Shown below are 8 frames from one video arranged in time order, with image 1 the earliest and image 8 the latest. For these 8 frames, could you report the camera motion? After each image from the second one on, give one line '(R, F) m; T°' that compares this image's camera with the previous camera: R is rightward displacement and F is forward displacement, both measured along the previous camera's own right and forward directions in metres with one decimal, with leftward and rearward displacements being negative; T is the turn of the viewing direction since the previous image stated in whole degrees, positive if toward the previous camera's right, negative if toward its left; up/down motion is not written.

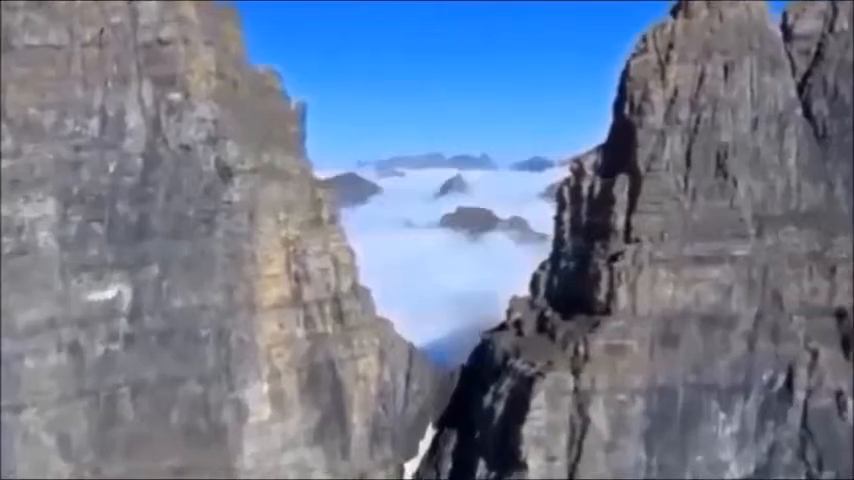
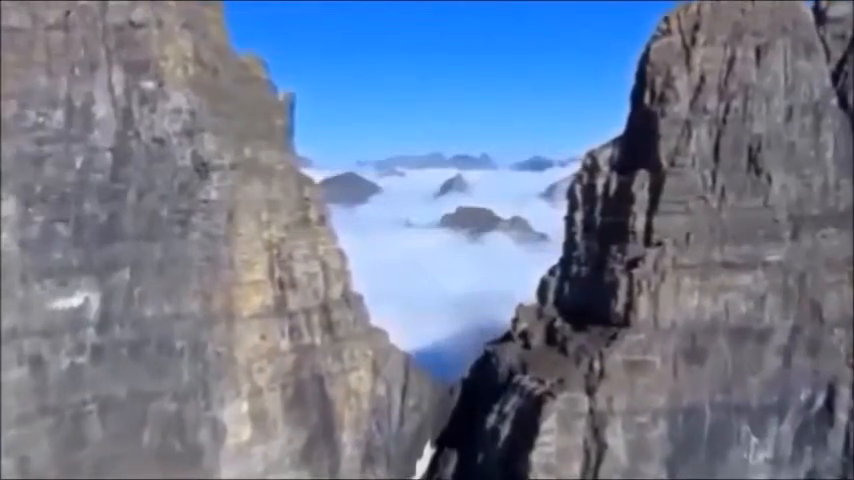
(0.0, +1.1) m; 0°
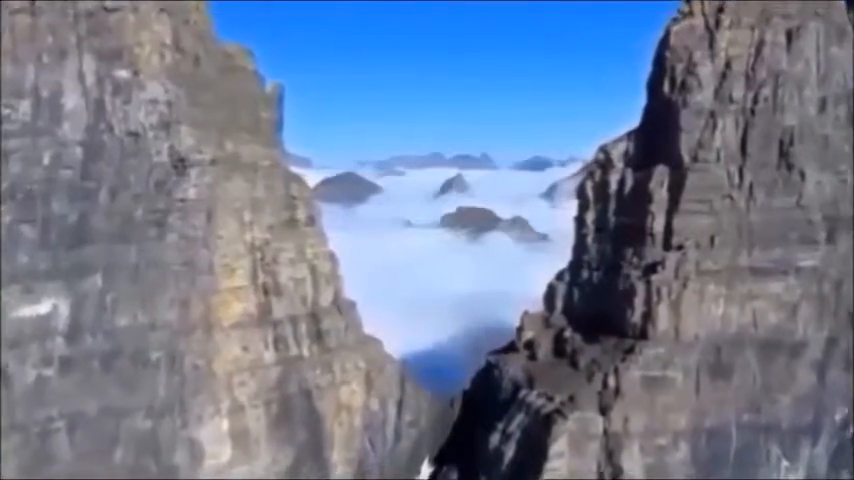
(0.0, +0.8) m; 0°
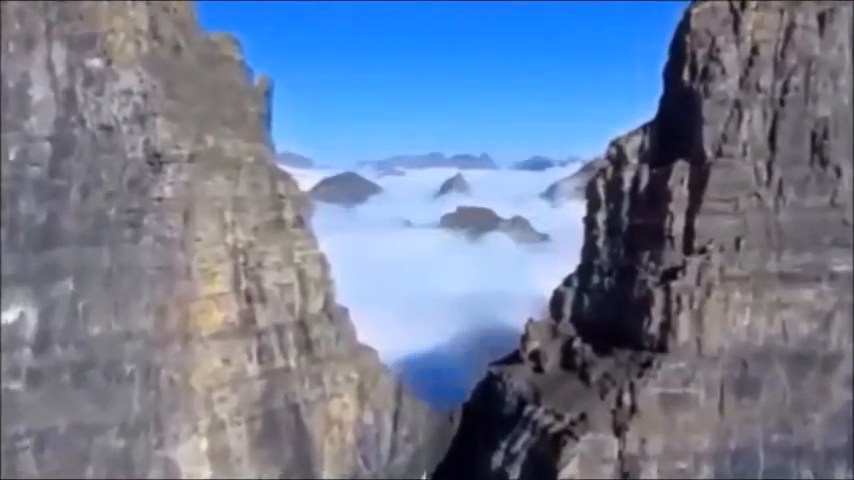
(0.0, +0.7) m; 0°
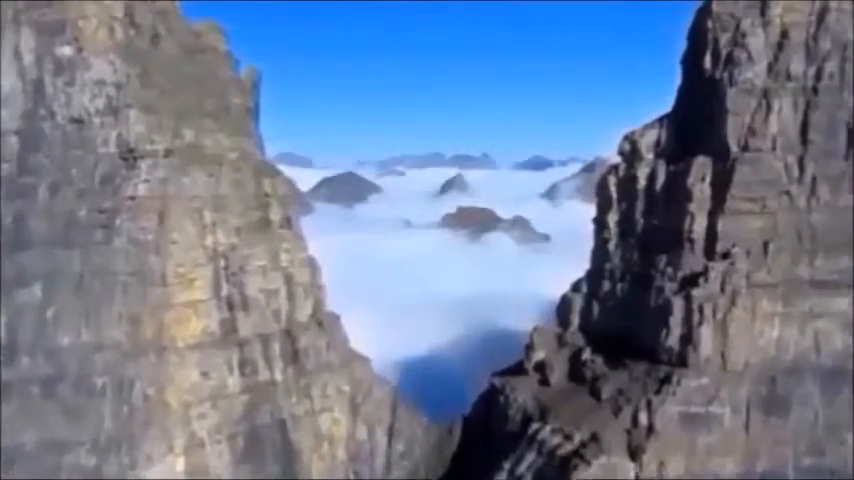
(0.0, +0.7) m; 0°
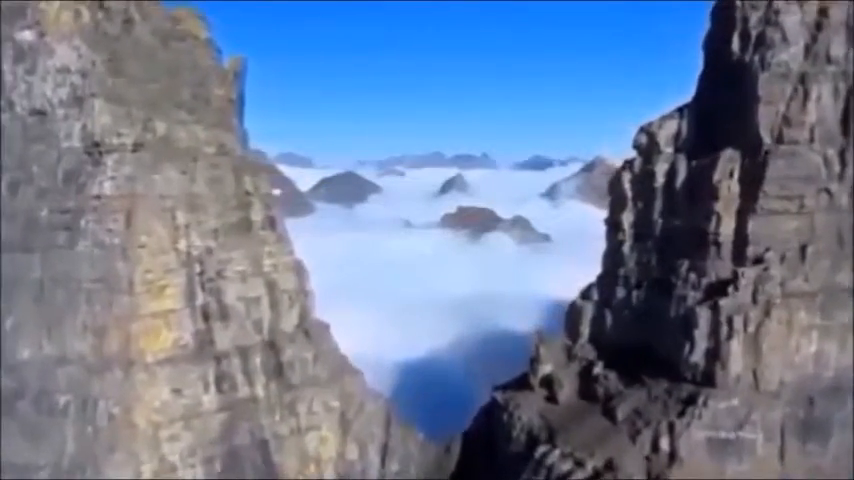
(0.0, +0.7) m; 0°
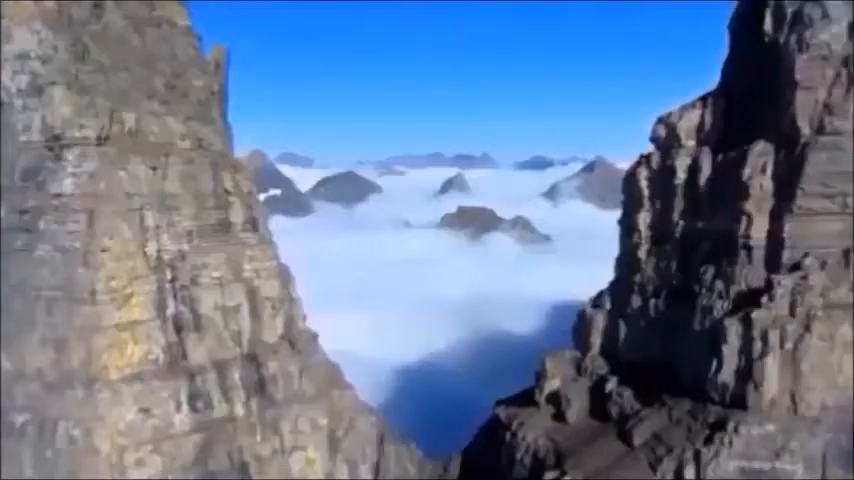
(0.0, +0.7) m; 0°
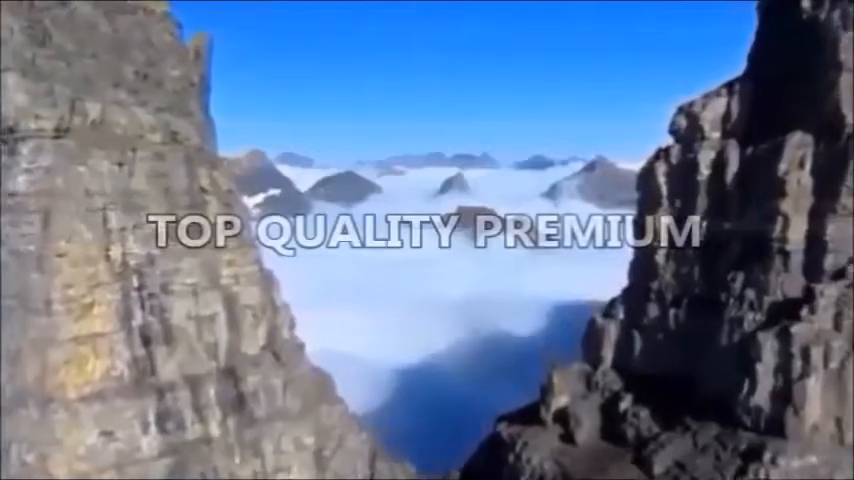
(0.0, +0.6) m; 0°
